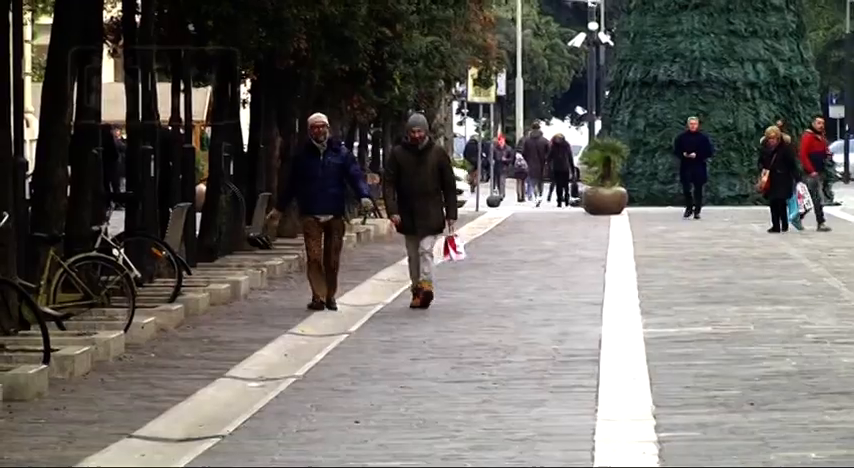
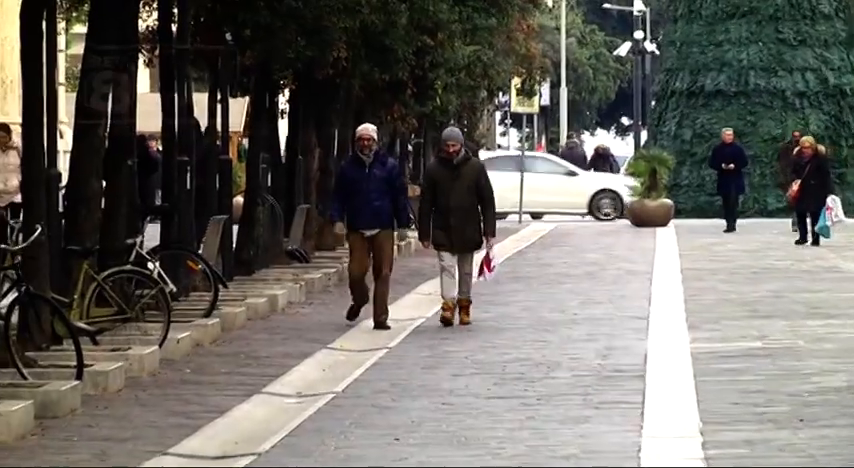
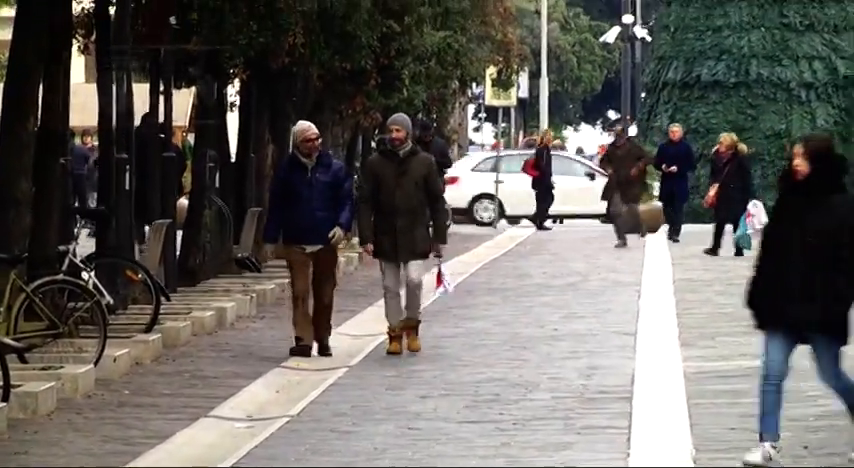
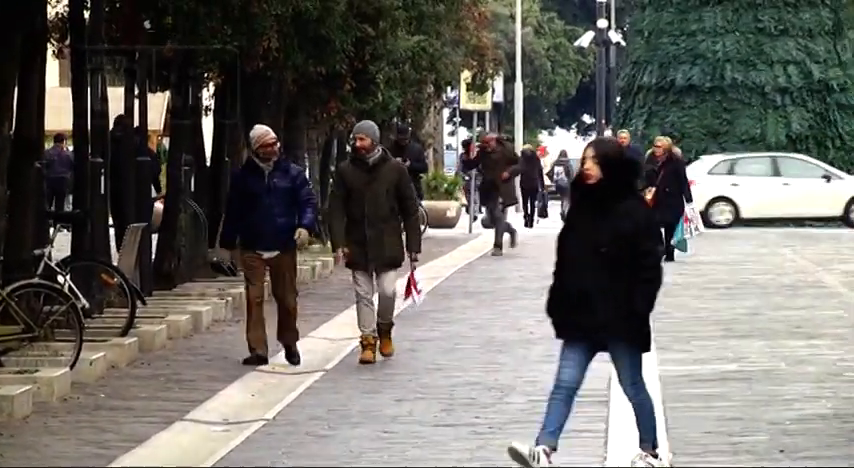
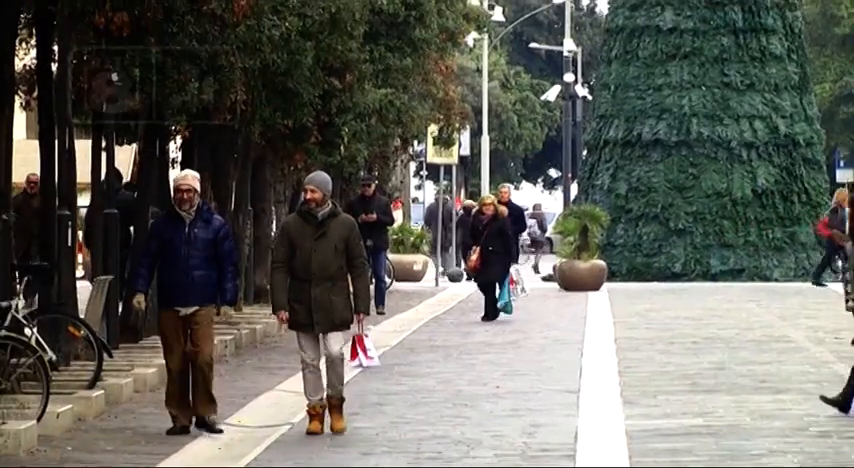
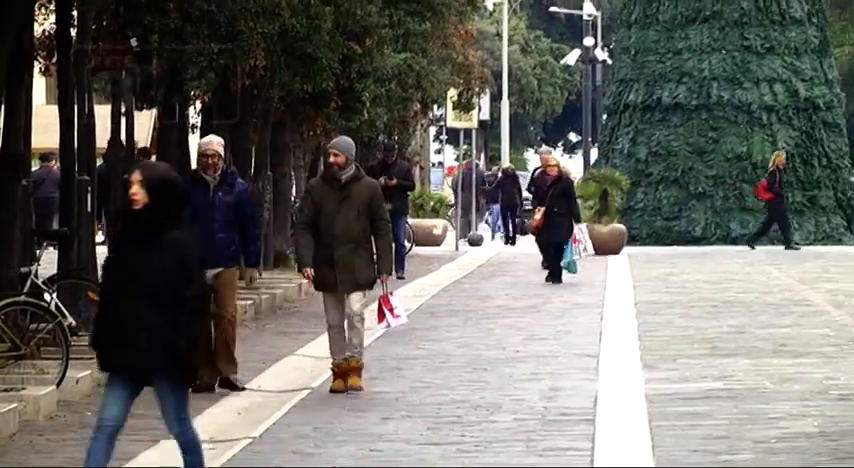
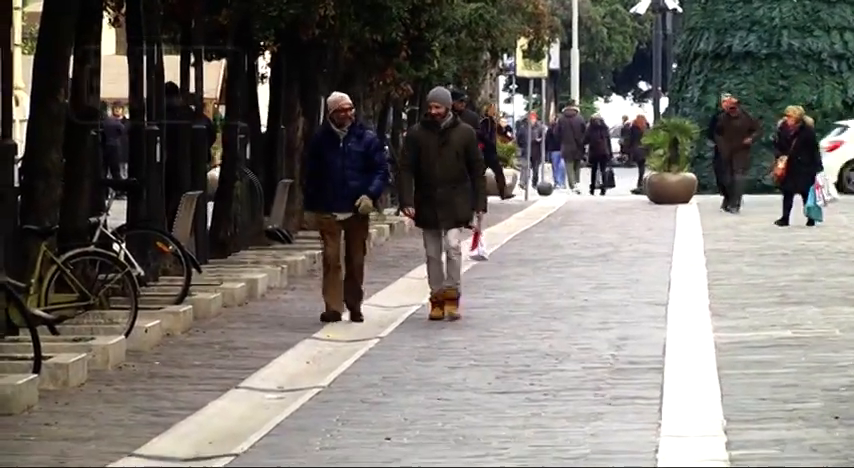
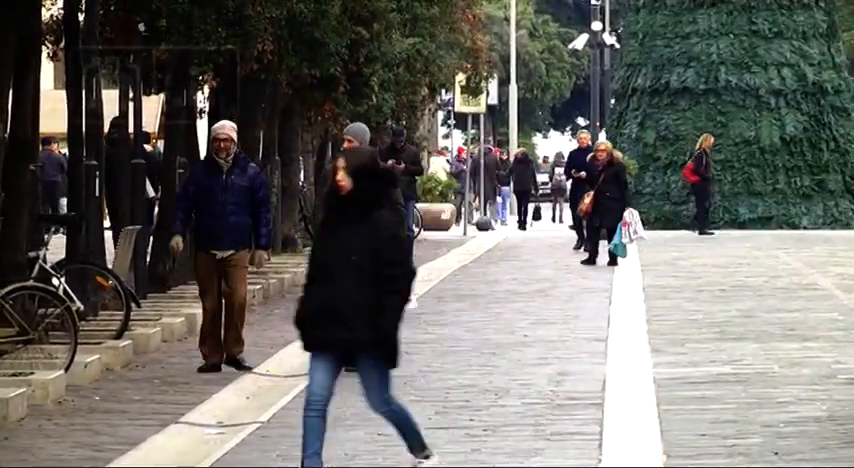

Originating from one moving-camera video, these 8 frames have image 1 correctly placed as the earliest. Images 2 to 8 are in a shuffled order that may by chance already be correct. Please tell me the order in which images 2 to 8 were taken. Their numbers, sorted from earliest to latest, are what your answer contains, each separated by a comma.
2, 7, 3, 4, 8, 6, 5
